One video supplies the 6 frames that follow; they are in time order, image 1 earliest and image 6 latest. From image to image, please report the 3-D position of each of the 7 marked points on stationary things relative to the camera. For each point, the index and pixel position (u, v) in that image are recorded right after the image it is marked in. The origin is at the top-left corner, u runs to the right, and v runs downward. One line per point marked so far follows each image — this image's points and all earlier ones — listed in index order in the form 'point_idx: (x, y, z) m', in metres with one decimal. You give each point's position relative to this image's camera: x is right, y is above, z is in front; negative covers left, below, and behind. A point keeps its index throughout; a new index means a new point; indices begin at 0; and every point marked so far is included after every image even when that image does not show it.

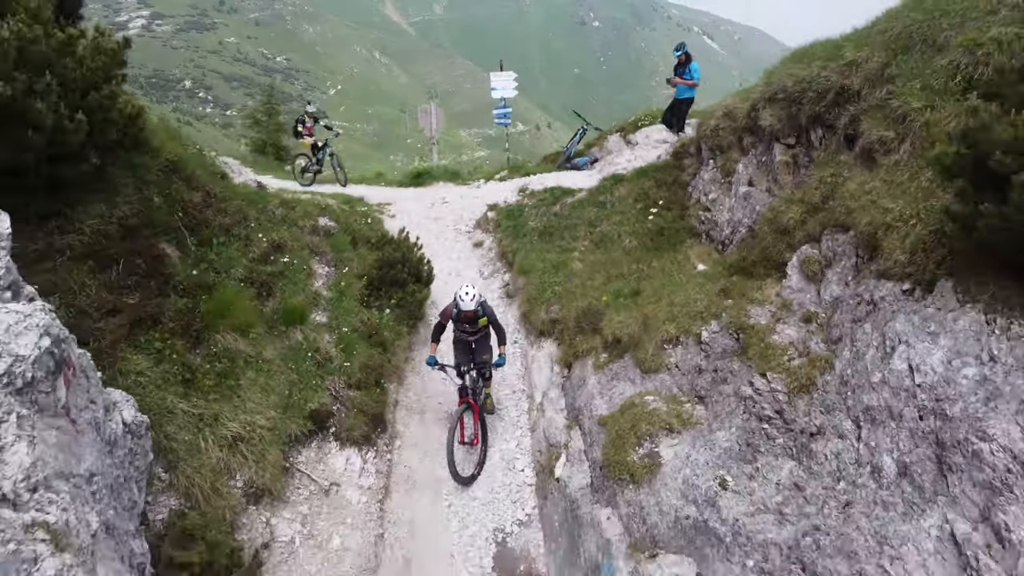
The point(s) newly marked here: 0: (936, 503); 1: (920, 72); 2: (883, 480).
0: (+3.6, -1.6, +4.5) m
1: (+5.5, +3.2, +7.0) m
2: (+3.4, -1.5, +4.9) m
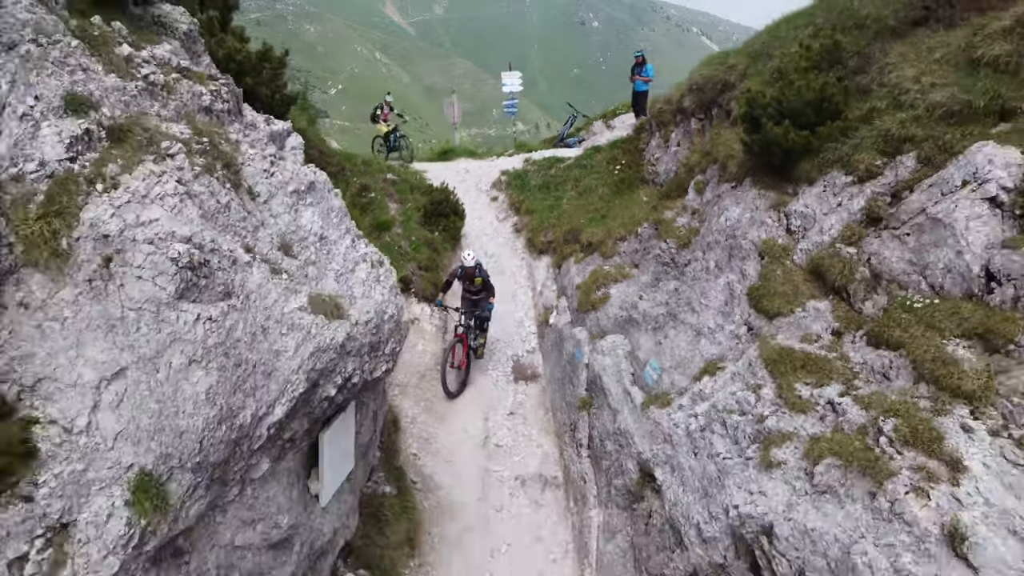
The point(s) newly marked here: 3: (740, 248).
0: (+3.8, +0.5, +9.2) m
1: (+5.7, +5.2, +11.8) m
2: (+3.7, +0.5, +9.6) m
3: (+4.2, +0.9, +9.2) m
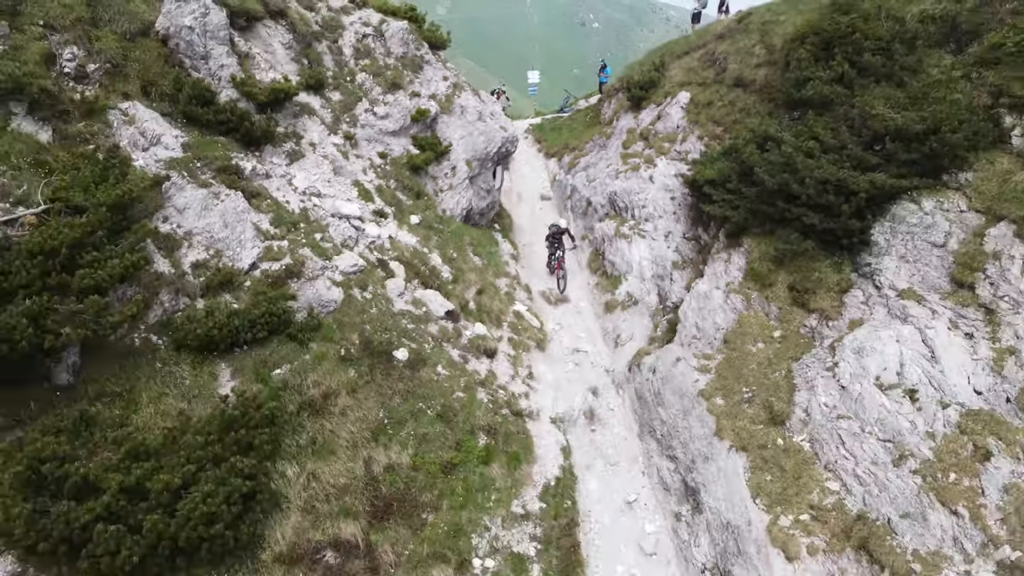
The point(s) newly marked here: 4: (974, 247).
0: (+5.4, +7.7, +26.2) m
1: (+7.4, +12.4, +28.7) m
2: (+5.3, +7.7, +26.6) m
3: (+5.8, +8.1, +26.2) m
4: (+13.1, +1.3, +14.6) m
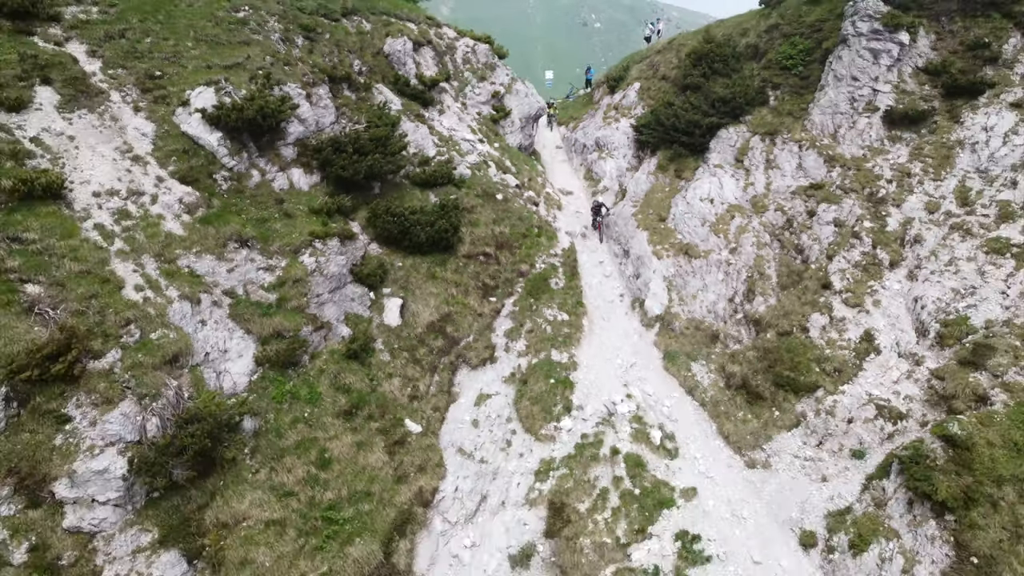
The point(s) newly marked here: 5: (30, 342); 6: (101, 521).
0: (+8.0, +15.9, +45.6) m
1: (+9.9, +20.7, +48.1) m
2: (+7.8, +16.0, +46.0) m
3: (+8.3, +16.3, +45.6) m
4: (+15.6, +9.5, +34.0) m
5: (-18.4, -2.1, +19.5) m
6: (-15.1, -8.6, +18.6) m
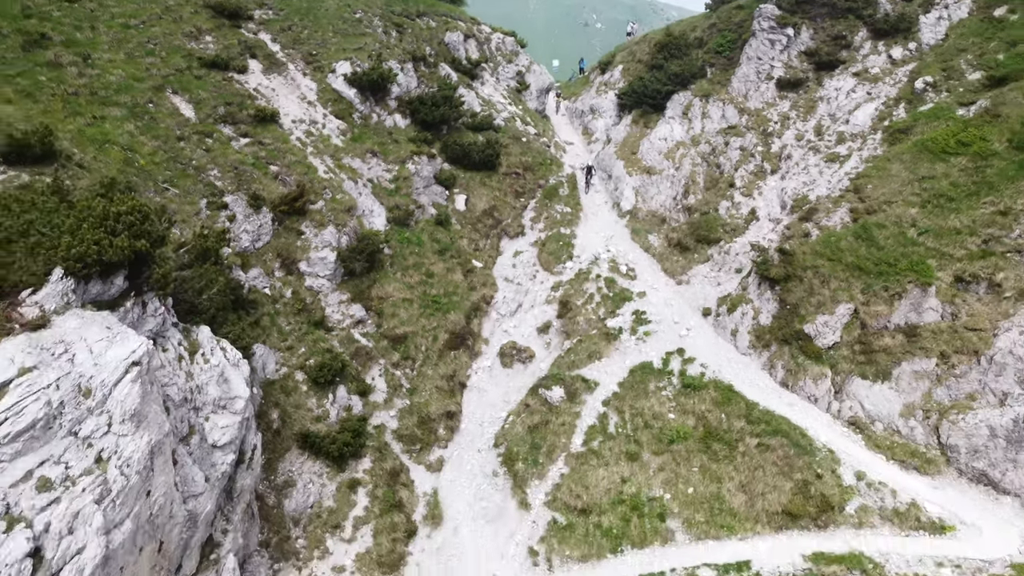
0: (+10.1, +24.6, +62.2) m
1: (+12.0, +29.4, +64.8) m
2: (+9.9, +24.7, +62.6) m
3: (+10.4, +25.1, +62.2) m
4: (+17.7, +18.2, +50.6) m
5: (-16.4, +6.7, +36.0) m
6: (-13.1, +0.3, +35.2) m
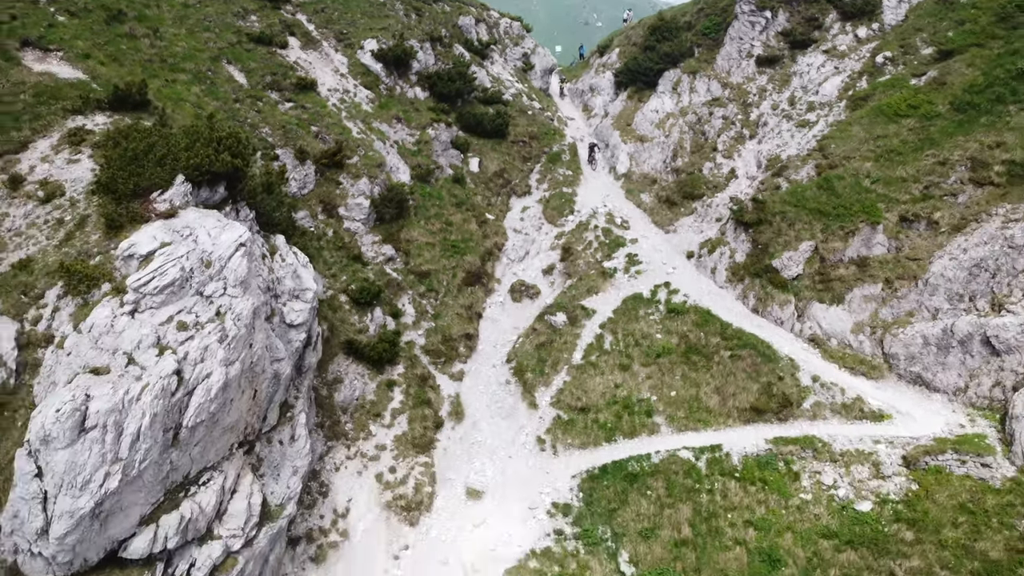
0: (+10.8, +29.3, +67.9) m
1: (+12.8, +34.0, +70.4) m
2: (+10.7, +29.4, +68.3) m
3: (+11.2, +29.7, +67.9) m
4: (+18.4, +22.9, +56.2) m
5: (-15.6, +11.4, +41.7) m
6: (-12.3, +4.9, +40.9) m
